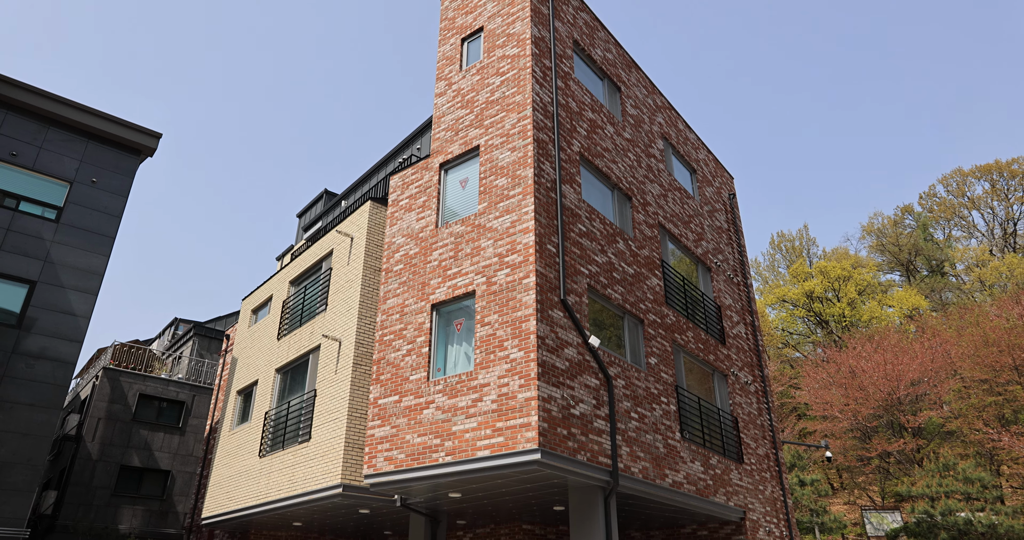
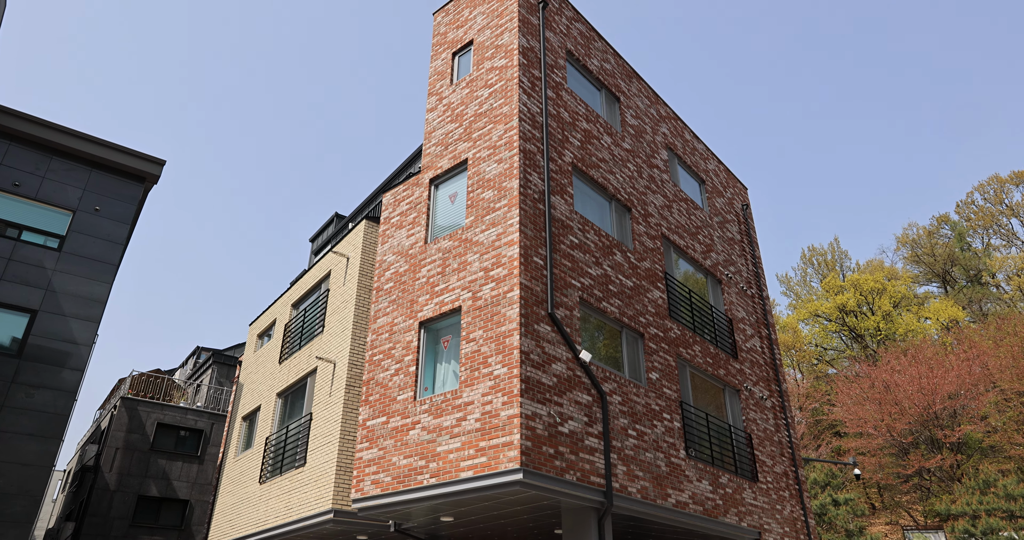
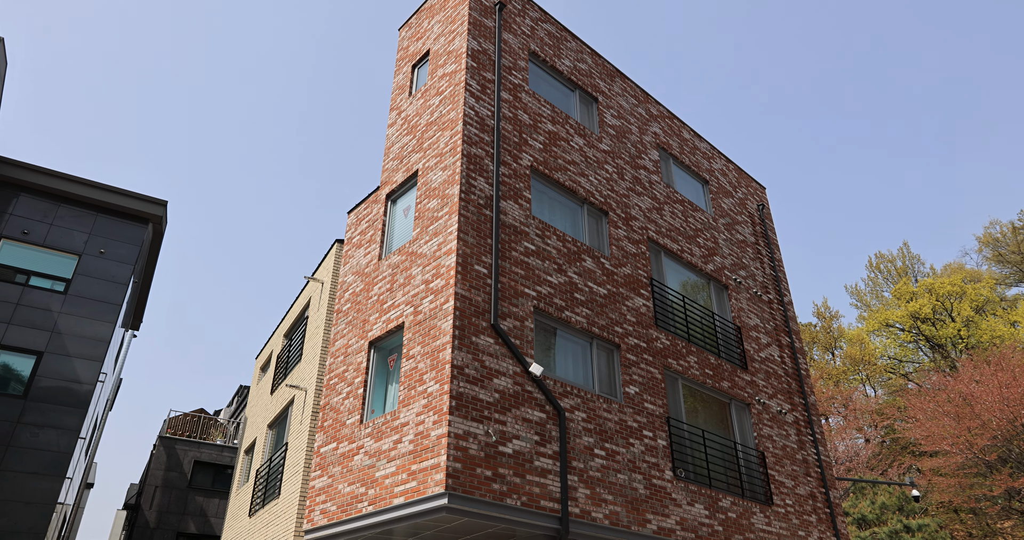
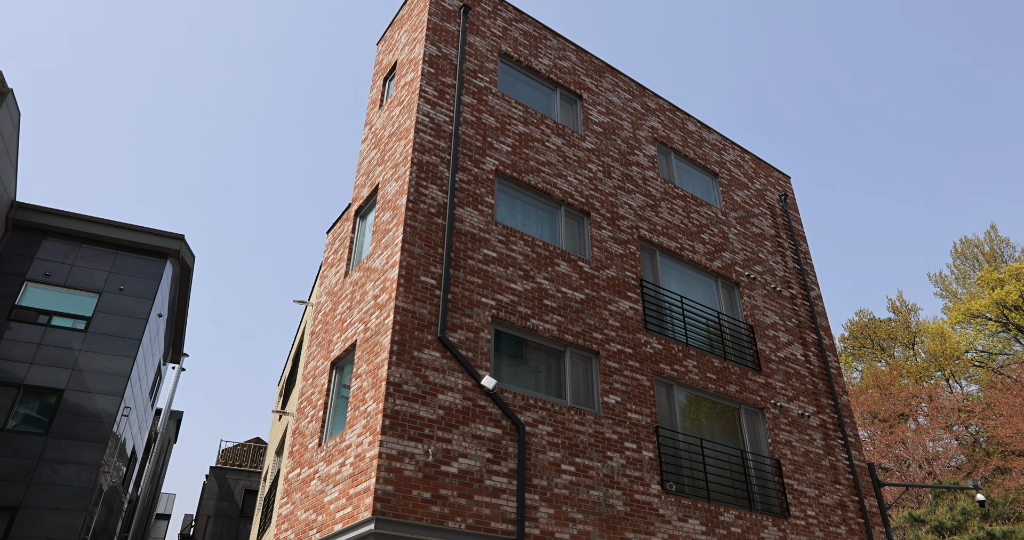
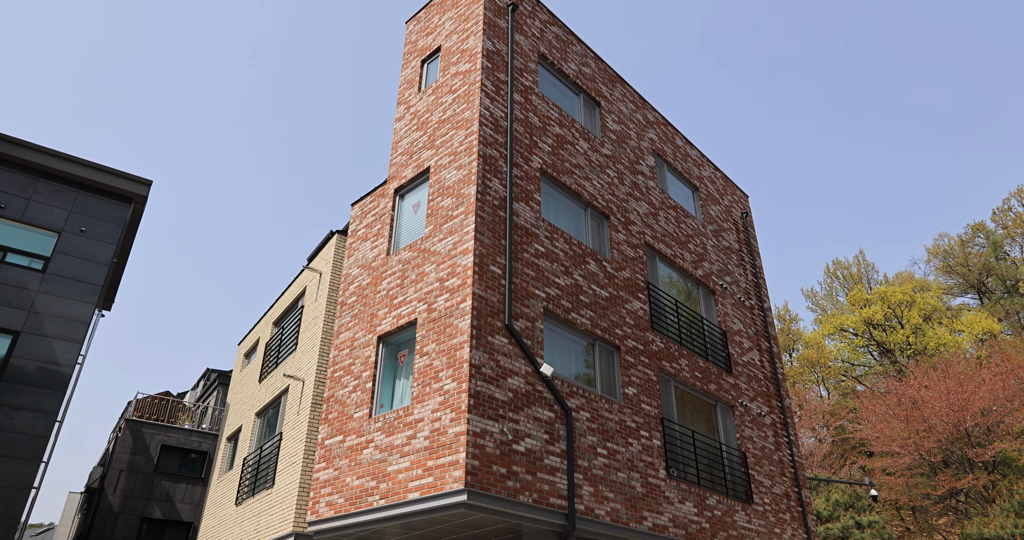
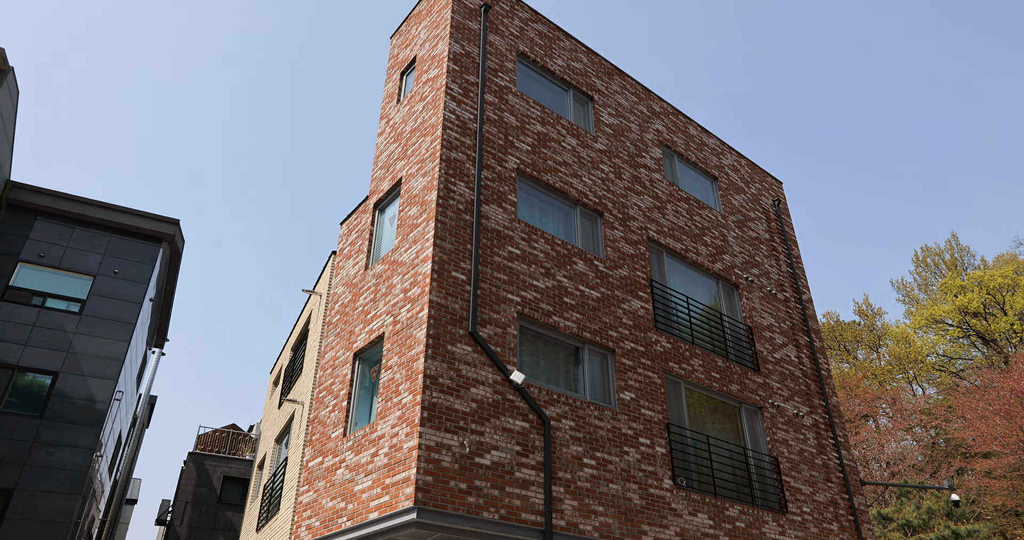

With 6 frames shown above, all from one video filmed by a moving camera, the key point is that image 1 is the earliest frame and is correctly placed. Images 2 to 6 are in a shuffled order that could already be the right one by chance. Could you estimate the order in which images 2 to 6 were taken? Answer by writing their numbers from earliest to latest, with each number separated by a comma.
2, 5, 3, 6, 4
